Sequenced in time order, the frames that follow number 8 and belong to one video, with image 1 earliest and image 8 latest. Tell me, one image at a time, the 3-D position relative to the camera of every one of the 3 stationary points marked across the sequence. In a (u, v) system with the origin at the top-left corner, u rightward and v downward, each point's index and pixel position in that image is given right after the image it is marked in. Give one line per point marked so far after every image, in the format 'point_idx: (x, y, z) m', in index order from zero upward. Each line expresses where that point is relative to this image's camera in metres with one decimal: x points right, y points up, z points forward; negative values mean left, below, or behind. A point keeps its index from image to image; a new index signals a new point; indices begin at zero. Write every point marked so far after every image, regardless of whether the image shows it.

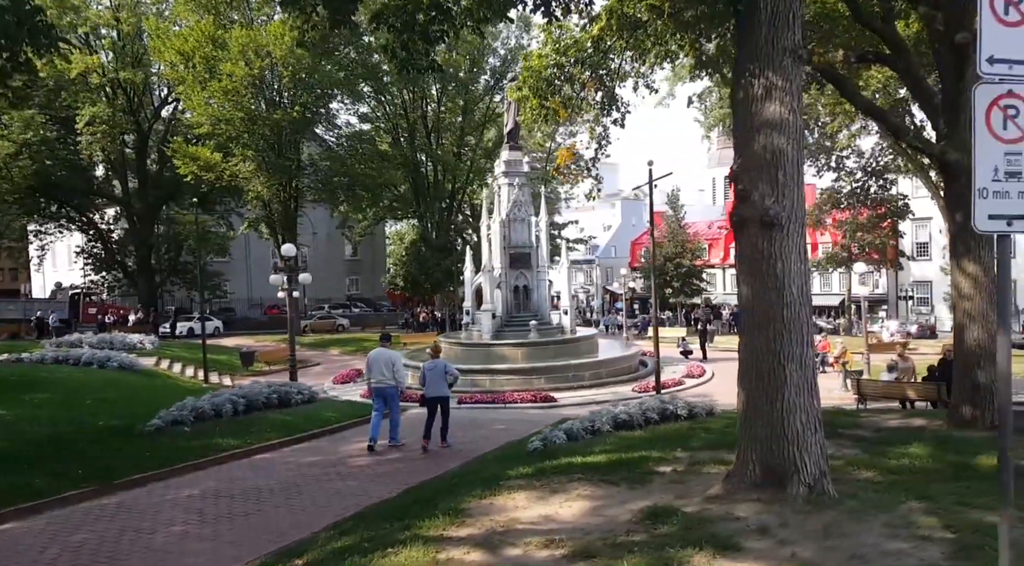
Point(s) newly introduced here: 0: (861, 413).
0: (+6.1, -2.2, +14.5) m
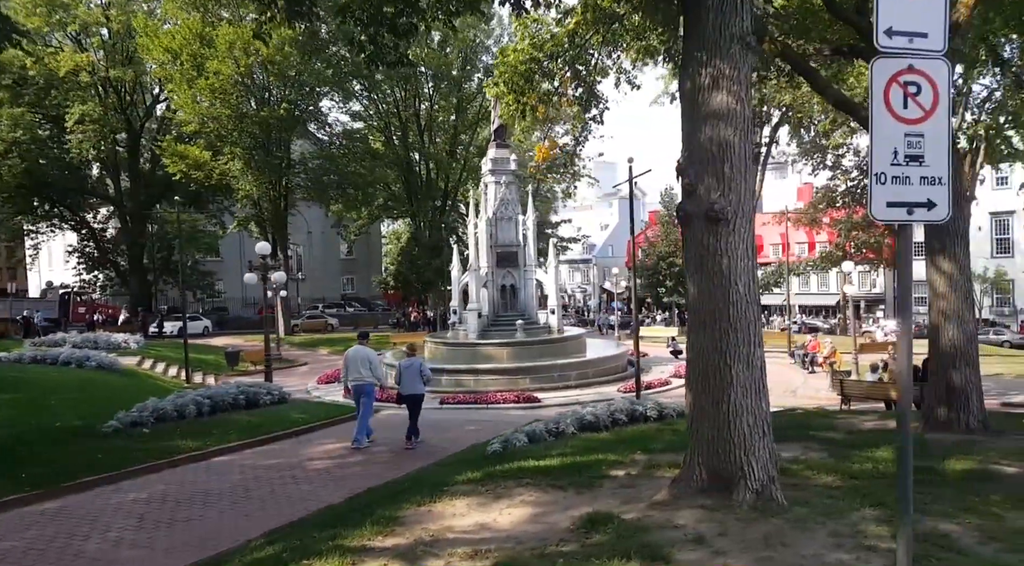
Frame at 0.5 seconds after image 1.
0: (+5.6, -2.2, +14.2) m
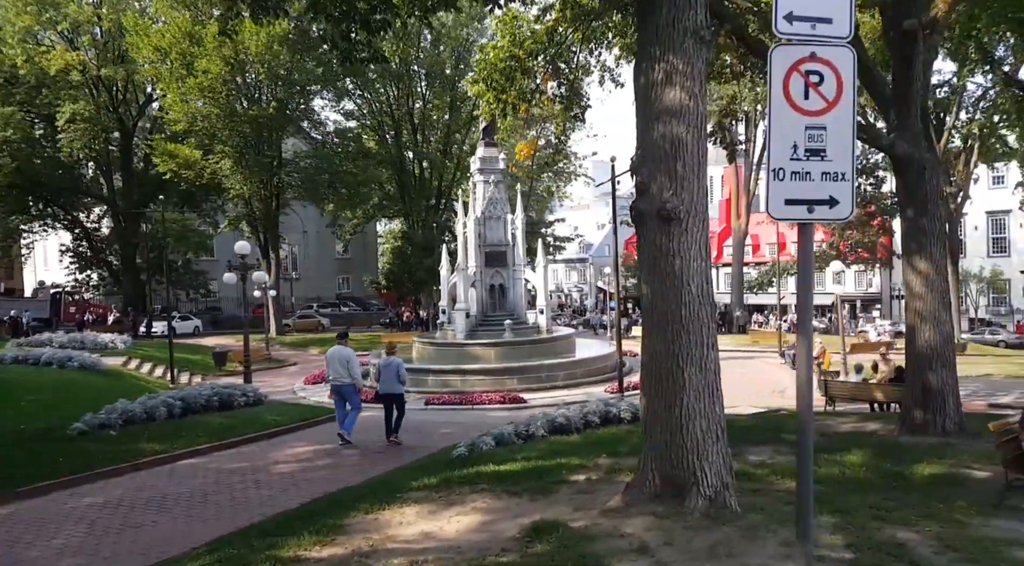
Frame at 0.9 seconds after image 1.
0: (+5.2, -2.2, +14.0) m
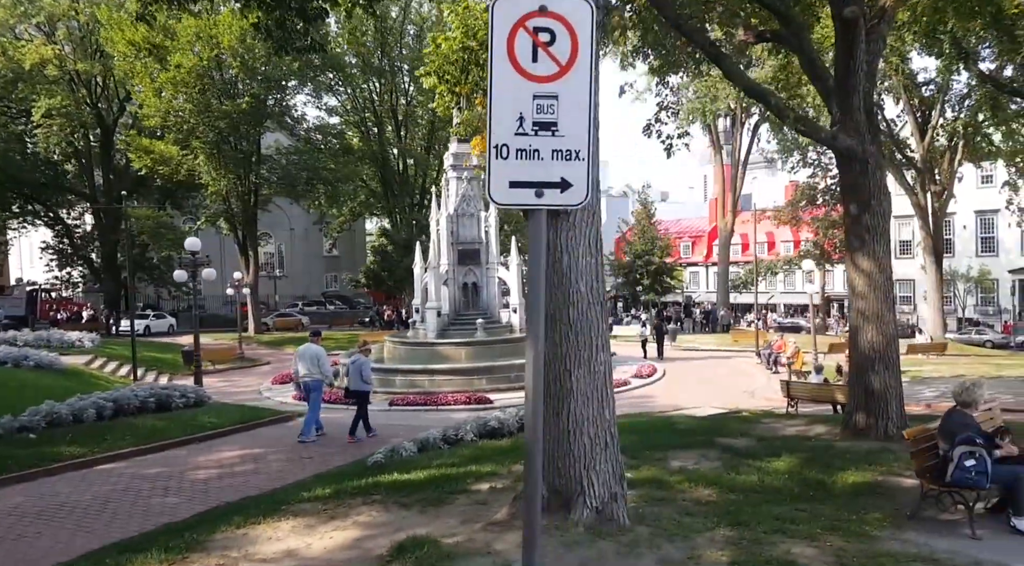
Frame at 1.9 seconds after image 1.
0: (+4.2, -2.2, +13.6) m
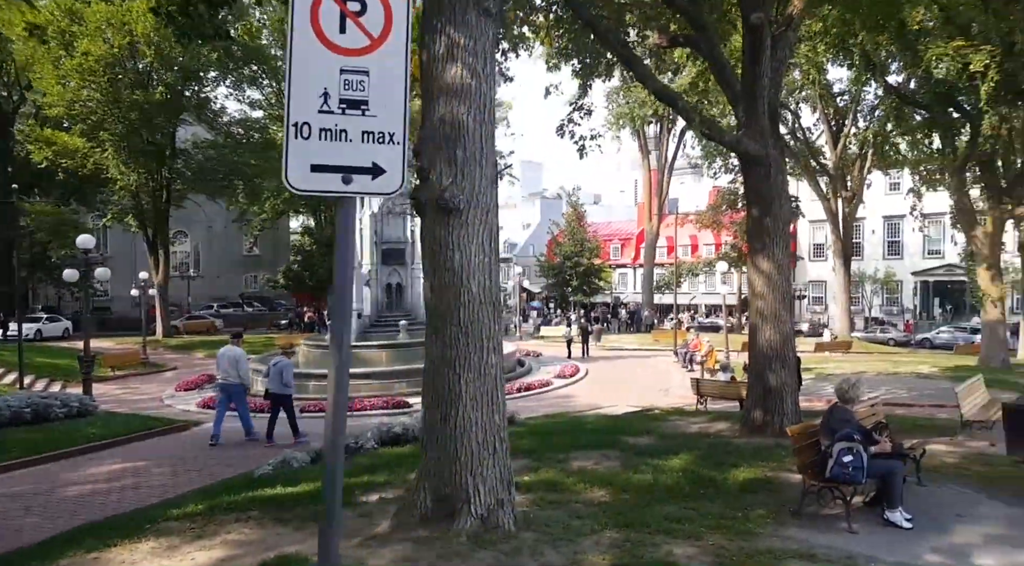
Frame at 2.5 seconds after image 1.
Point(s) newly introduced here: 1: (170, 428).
0: (+2.7, -2.2, +13.7) m
1: (-6.0, -2.5, +14.7) m
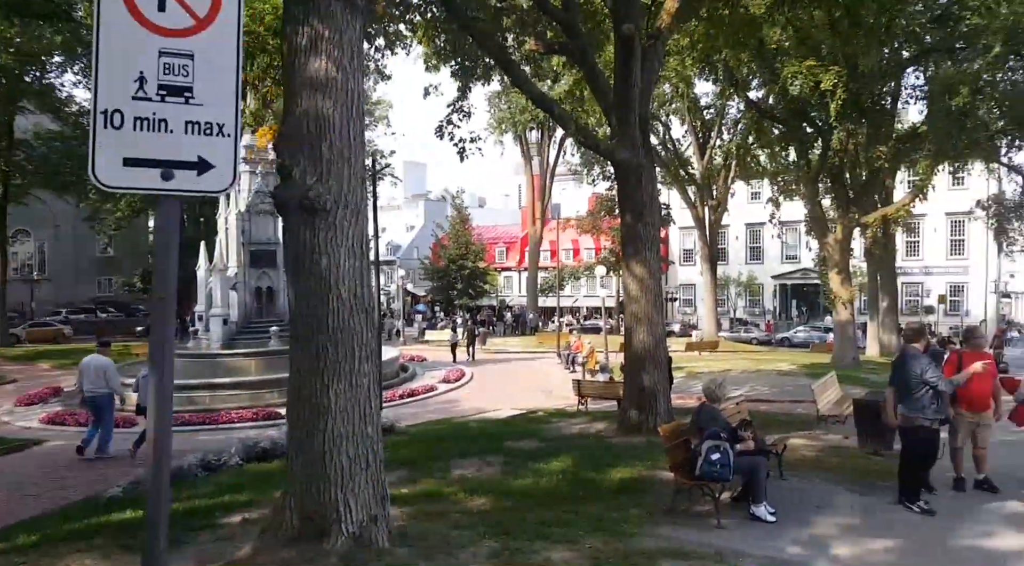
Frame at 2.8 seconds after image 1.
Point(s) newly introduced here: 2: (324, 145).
0: (+0.8, -2.2, +13.7) m
1: (-8.0, -2.6, +13.6) m
2: (-1.3, +1.0, +5.7) m
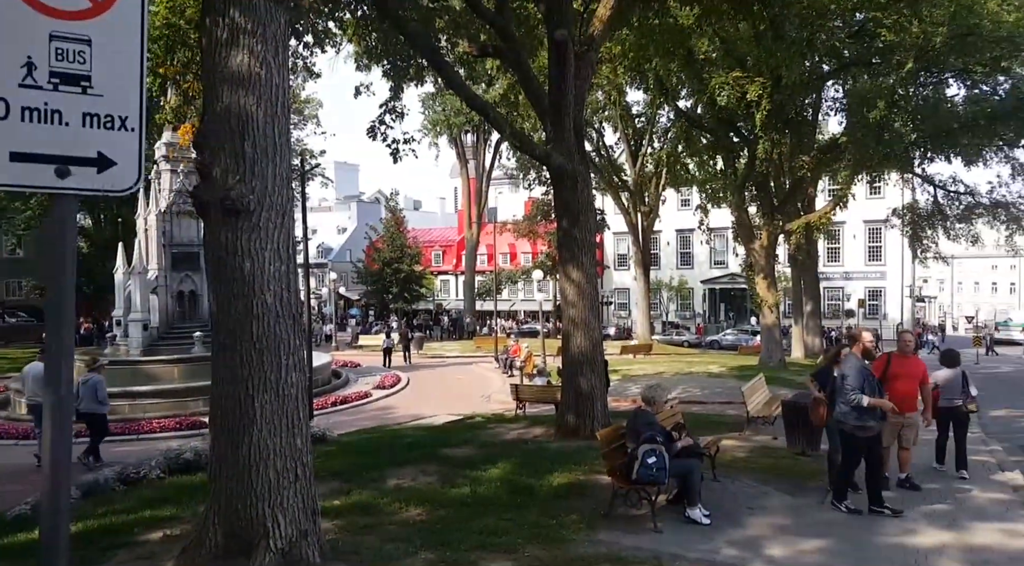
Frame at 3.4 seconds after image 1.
0: (-0.3, -2.3, +13.6) m
1: (-9.1, -2.7, +12.8) m
2: (-1.7, +0.9, +5.5) m
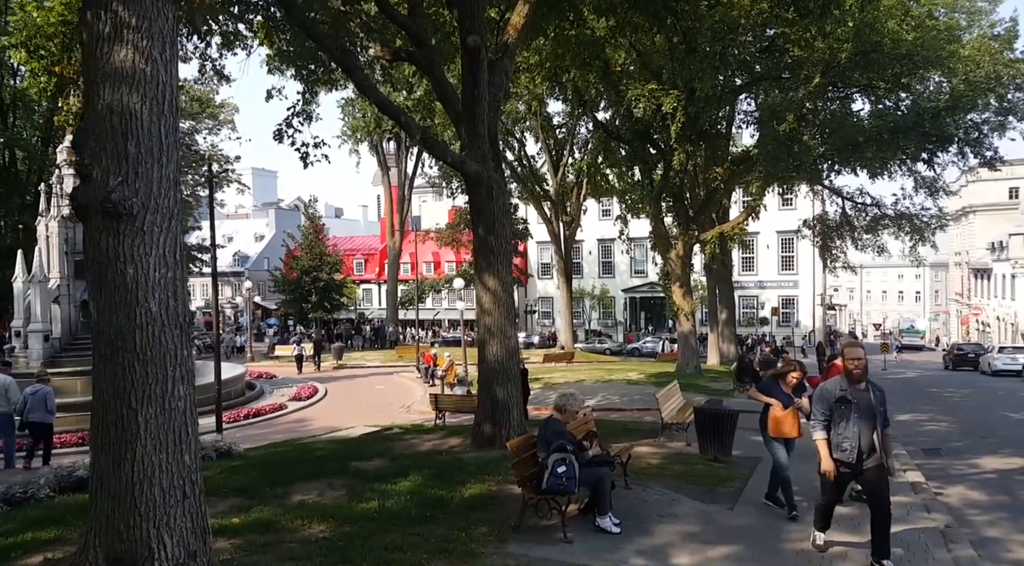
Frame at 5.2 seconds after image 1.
0: (-1.6, -2.4, +13.4) m
1: (-10.3, -2.8, +11.8) m
2: (-2.4, +0.9, +5.2) m
